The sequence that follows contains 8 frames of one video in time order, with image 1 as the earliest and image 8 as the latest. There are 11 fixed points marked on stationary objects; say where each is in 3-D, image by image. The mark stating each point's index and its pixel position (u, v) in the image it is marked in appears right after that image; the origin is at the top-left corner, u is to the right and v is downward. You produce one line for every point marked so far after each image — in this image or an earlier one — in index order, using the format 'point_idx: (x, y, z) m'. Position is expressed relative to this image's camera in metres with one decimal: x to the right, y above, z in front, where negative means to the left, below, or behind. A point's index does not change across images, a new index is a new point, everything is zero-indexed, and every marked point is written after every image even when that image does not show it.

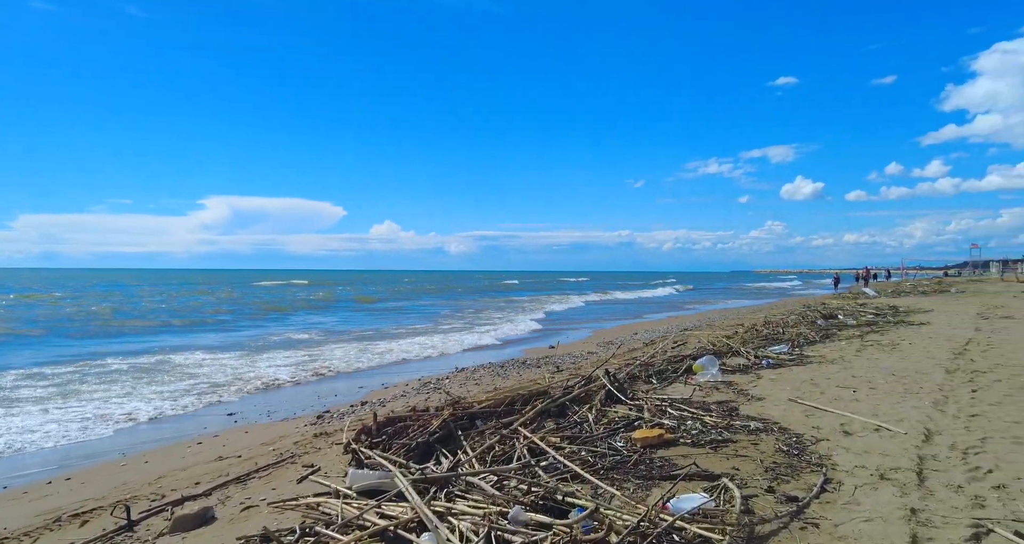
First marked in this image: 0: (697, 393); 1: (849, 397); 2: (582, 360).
0: (+2.5, -1.6, +7.3) m
1: (+4.1, -1.5, +6.5) m
2: (+1.5, -1.9, +11.4) m
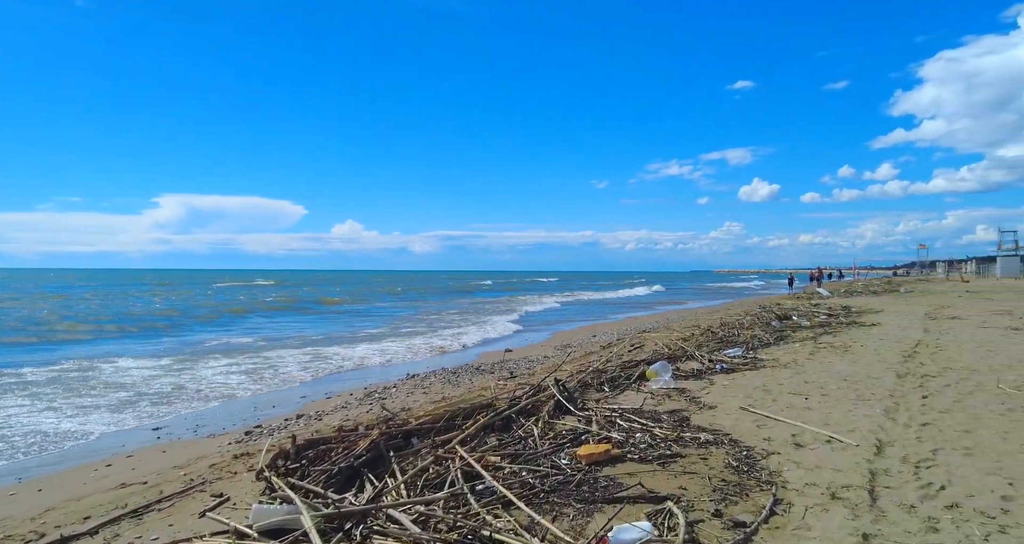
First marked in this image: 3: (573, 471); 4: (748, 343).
0: (+1.8, -1.7, +7.0) m
1: (+3.4, -1.6, +6.4) m
2: (+0.5, -1.9, +11.1) m
3: (+0.5, -1.8, +4.8) m
4: (+5.2, -1.6, +12.0) m
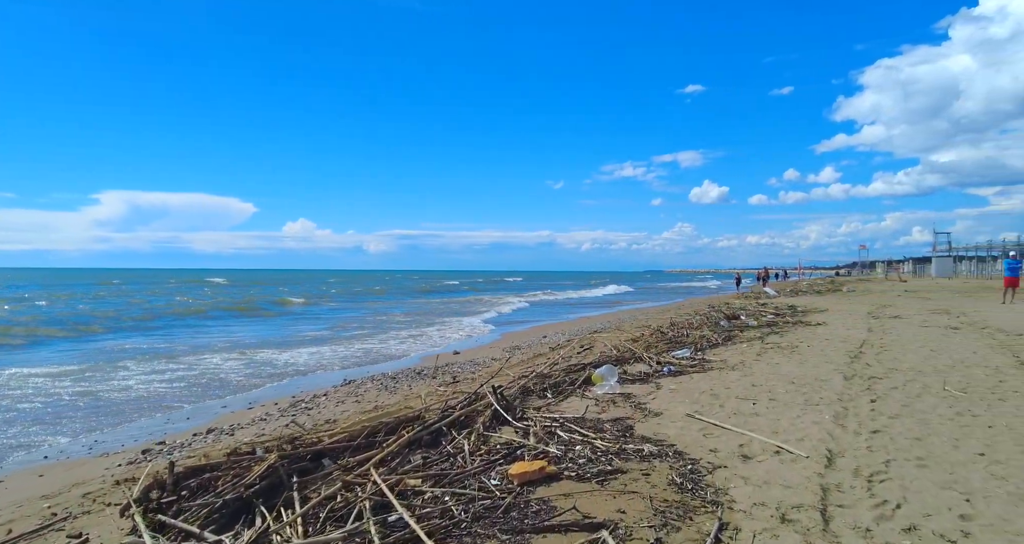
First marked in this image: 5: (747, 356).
0: (+1.0, -1.7, +6.6) m
1: (+2.6, -1.6, +6.0) m
2: (-0.6, -1.9, +10.5) m
3: (-0.1, -1.8, +4.3) m
4: (+4.0, -1.6, +11.8) m
5: (+4.3, -1.6, +9.9) m
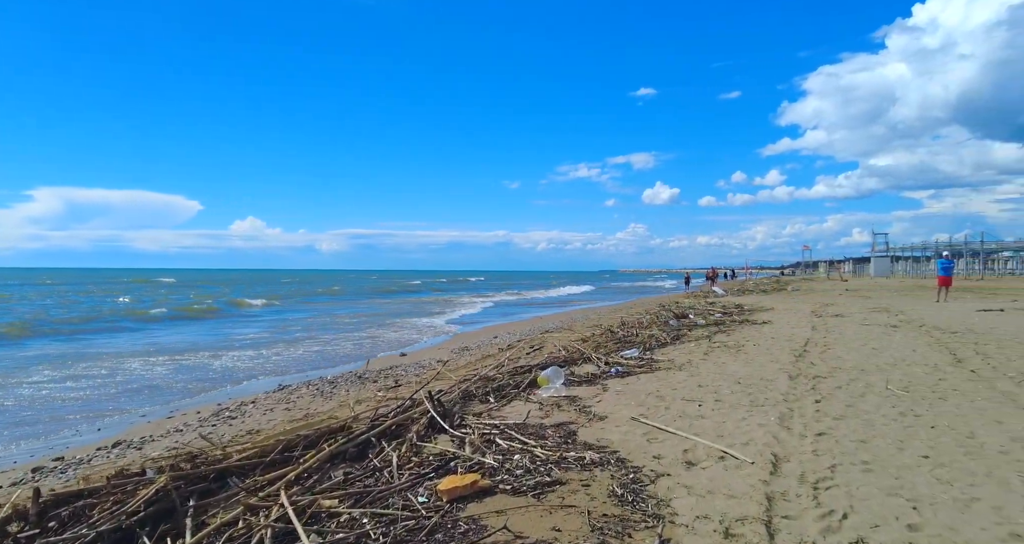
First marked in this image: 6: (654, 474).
0: (+0.3, -1.6, +6.3) m
1: (+2.0, -1.5, +5.8) m
2: (-1.6, -1.9, +10.0) m
3: (-0.6, -1.7, +3.9) m
4: (+2.9, -1.6, +11.7) m
5: (+3.3, -1.5, +9.9) m
6: (+1.1, -1.6, +4.3) m
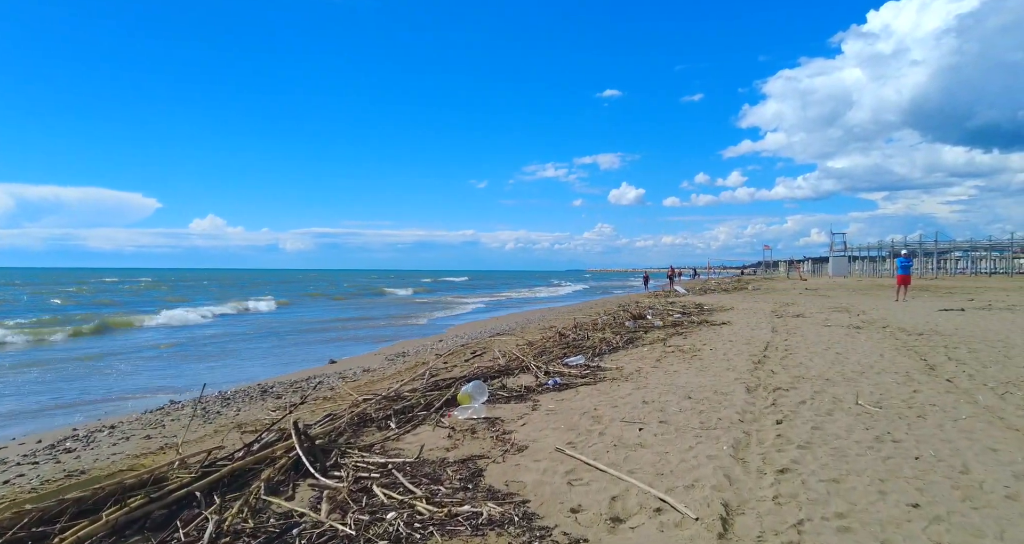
0: (-0.7, -1.6, +5.1) m
1: (+1.1, -1.5, +4.8) m
2: (-2.8, -1.8, +8.8) m
3: (-1.4, -1.7, +2.7) m
4: (+1.7, -1.5, +10.6) m
5: (+2.2, -1.5, +8.9) m
6: (+0.3, -1.6, +3.2) m
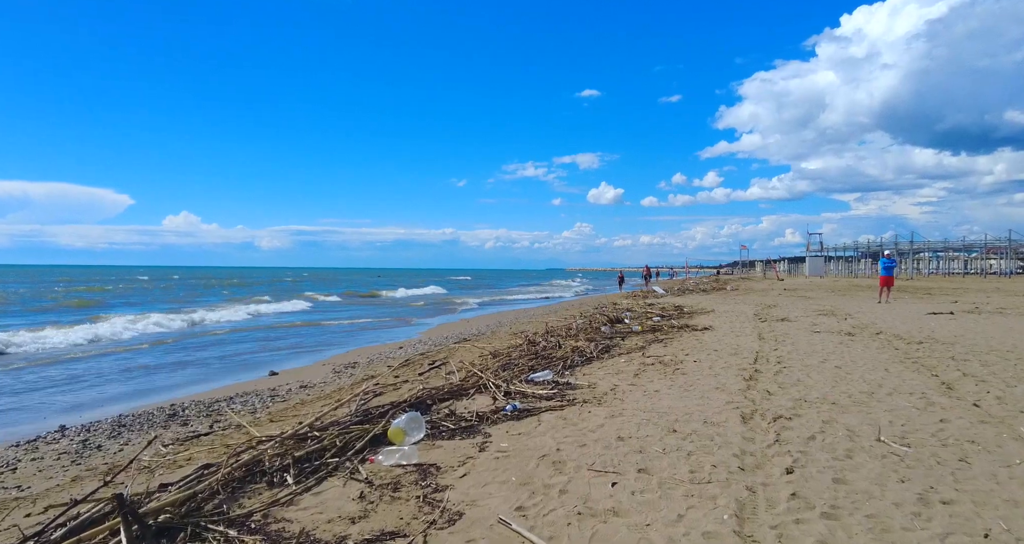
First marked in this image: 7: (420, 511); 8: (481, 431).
0: (-1.1, -1.6, +3.8) m
1: (+0.6, -1.5, +3.6) m
2: (-3.4, -1.8, +7.4) m
3: (-1.8, -1.7, +1.4) m
4: (+1.0, -1.6, +9.5) m
5: (+1.6, -1.5, +7.7) m
6: (-0.1, -1.6, +2.0) m
7: (-0.6, -1.6, +3.6) m
8: (-0.3, -1.6, +5.4) m
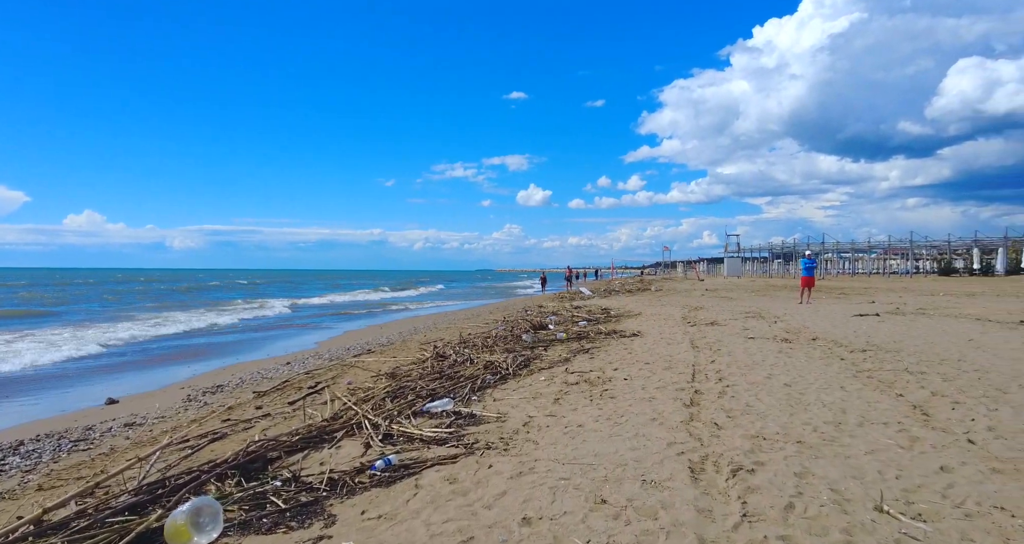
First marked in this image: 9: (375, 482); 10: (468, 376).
0: (-1.9, -1.7, +2.0) m
1: (-0.1, -1.6, +2.0) m
2: (-4.6, -1.9, +5.2) m
3: (-2.2, -1.8, -0.5) m
4: (-0.5, -1.6, +7.8) m
5: (+0.3, -1.6, +6.2) m
6: (-0.6, -1.7, +0.3) m
7: (-1.3, -1.6, +1.8) m
8: (-1.3, -1.6, +3.7) m
9: (-1.0, -1.6, +4.2) m
10: (-0.7, -1.6, +8.3) m
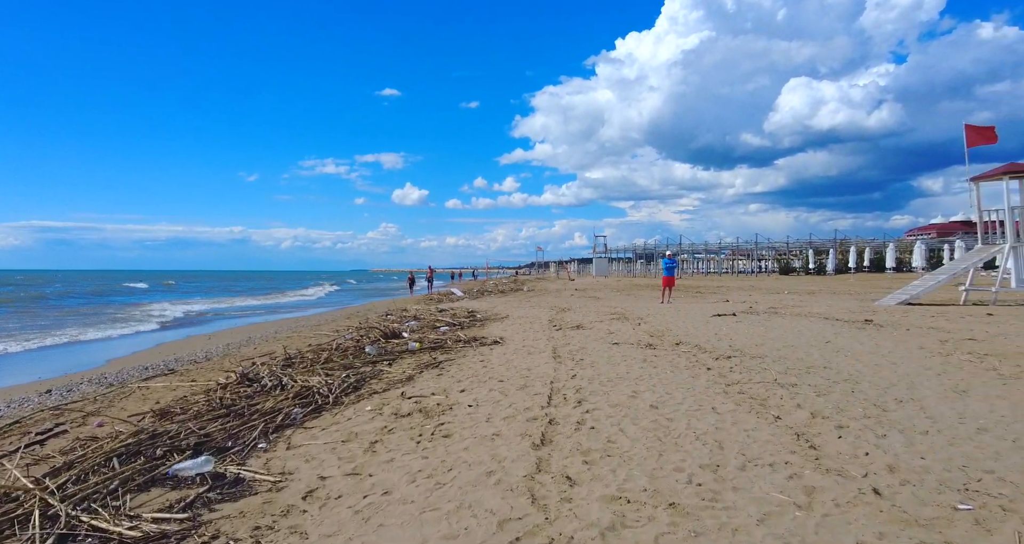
0: (-2.6, -1.7, -0.2) m
1: (-0.9, -1.6, +0.2) m
2: (-6.0, -1.9, +2.4) m
3: (-2.4, -1.8, -2.7) m
4: (-2.6, -1.6, +5.9) m
5: (-1.4, -1.6, +4.4) m
6: (-1.0, -1.7, -1.5) m
7: (-2.1, -1.7, -0.2) m
8: (-2.4, -1.6, +1.6) m
9: (-2.3, -1.6, +2.2) m
10: (-2.9, -1.6, +6.3) m
